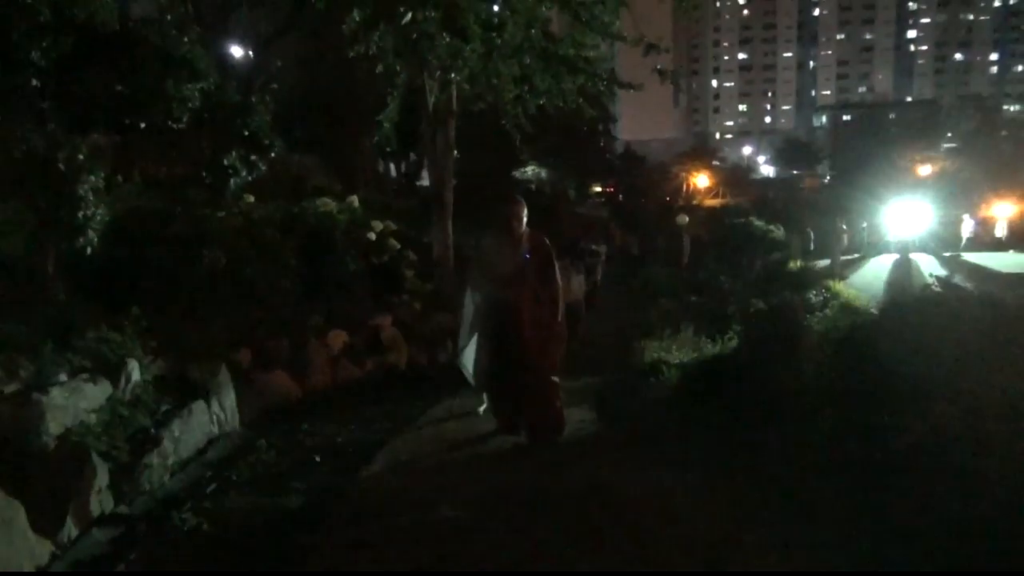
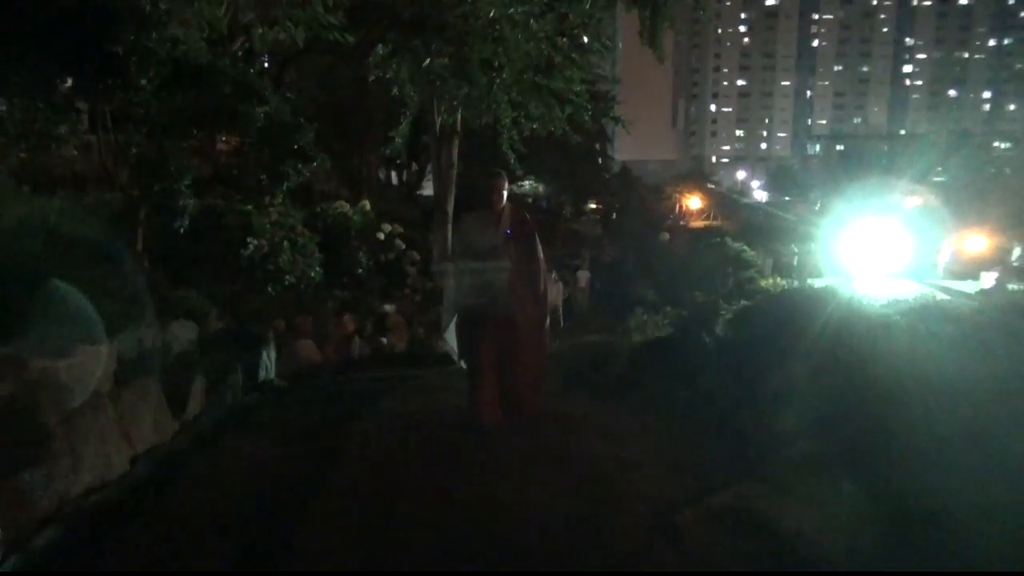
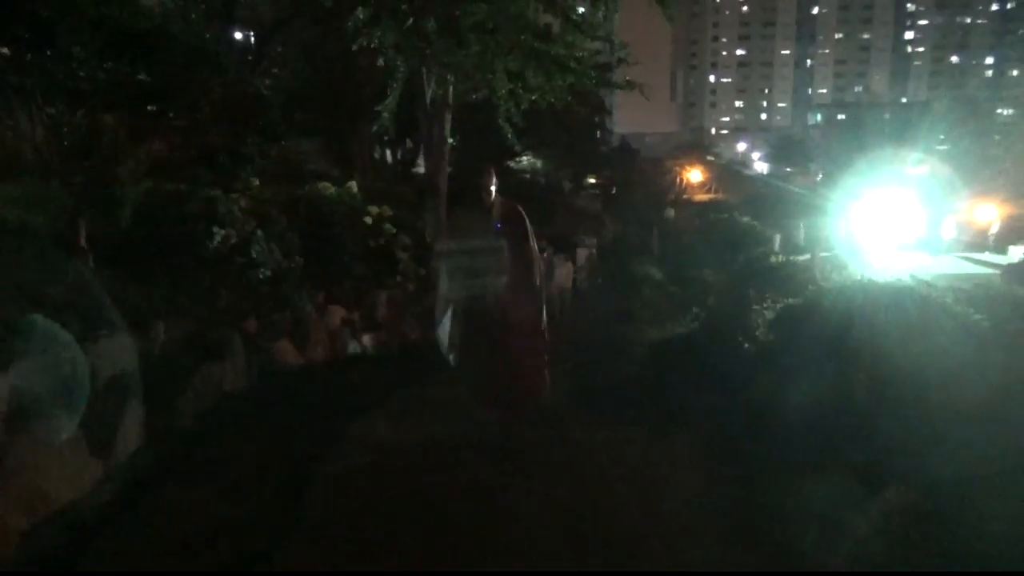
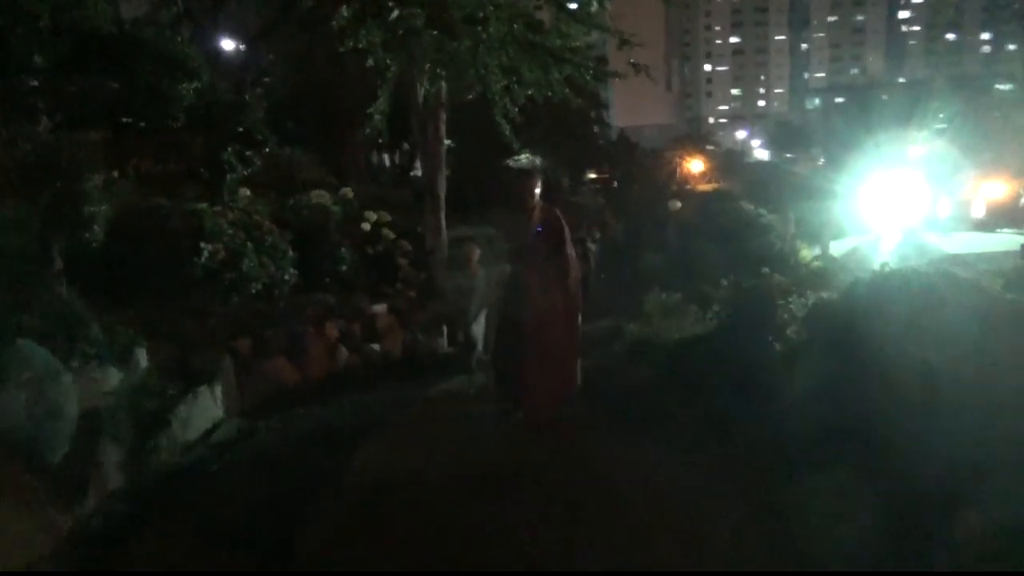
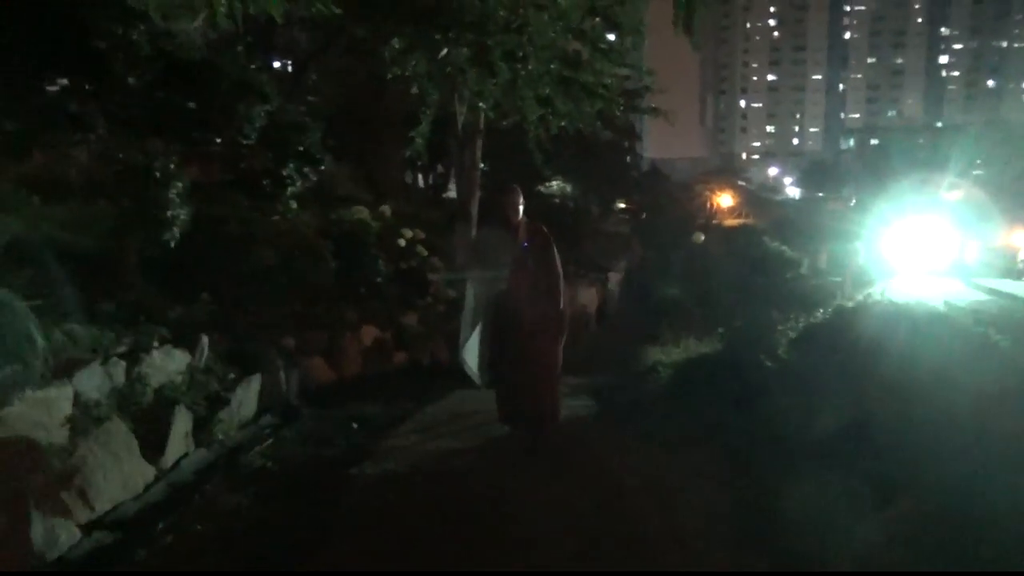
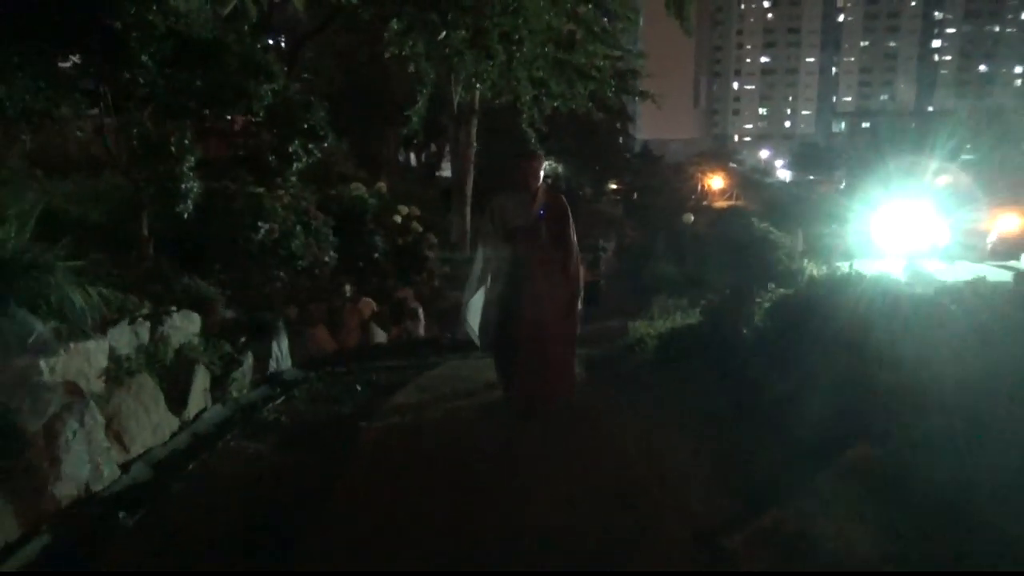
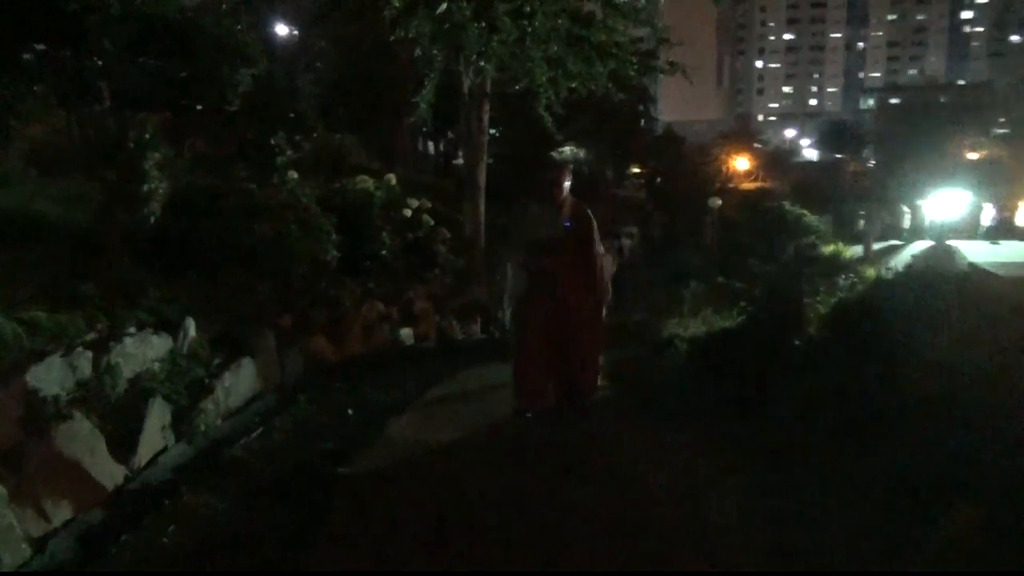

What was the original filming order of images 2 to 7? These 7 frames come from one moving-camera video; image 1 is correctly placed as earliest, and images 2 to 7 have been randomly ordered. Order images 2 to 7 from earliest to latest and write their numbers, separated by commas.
4, 7, 3, 5, 6, 2
